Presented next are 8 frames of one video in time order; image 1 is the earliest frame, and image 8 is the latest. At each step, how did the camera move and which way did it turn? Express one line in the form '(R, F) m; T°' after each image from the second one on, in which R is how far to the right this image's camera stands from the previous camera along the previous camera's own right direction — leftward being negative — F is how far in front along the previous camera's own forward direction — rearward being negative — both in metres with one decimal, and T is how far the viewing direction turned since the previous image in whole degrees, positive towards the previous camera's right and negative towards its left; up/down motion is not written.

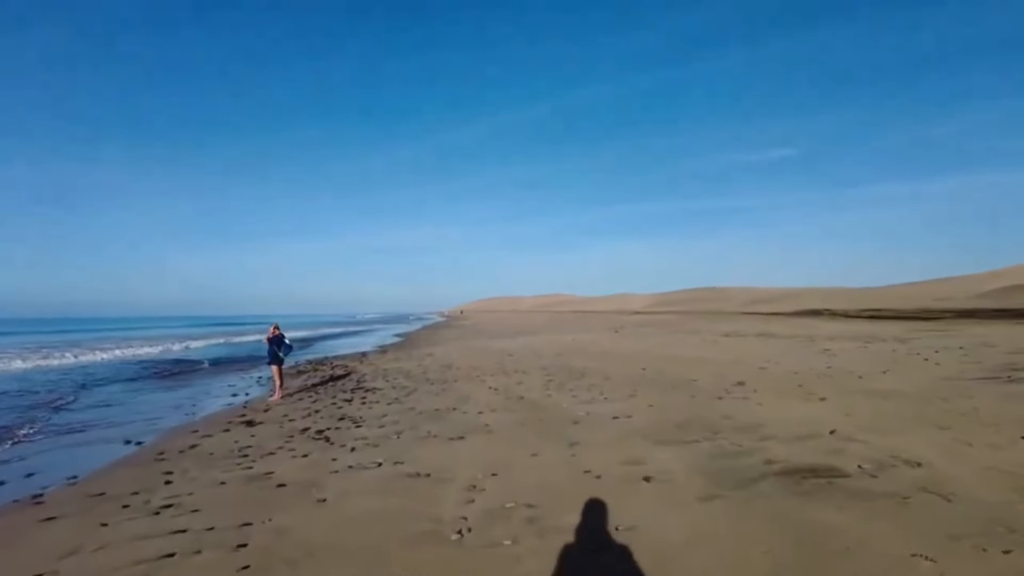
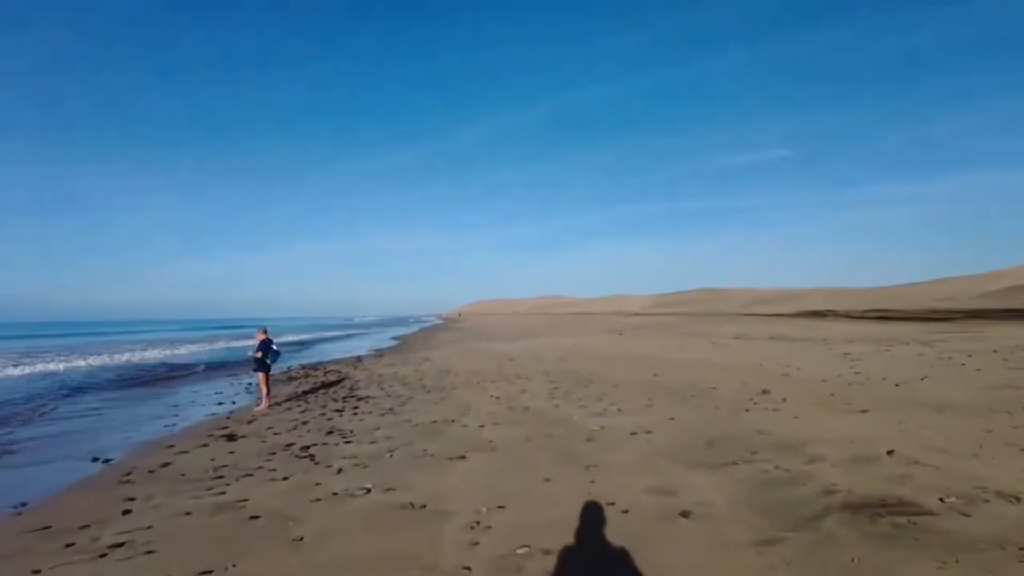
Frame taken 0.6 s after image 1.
(-0.1, +0.9) m; 0°
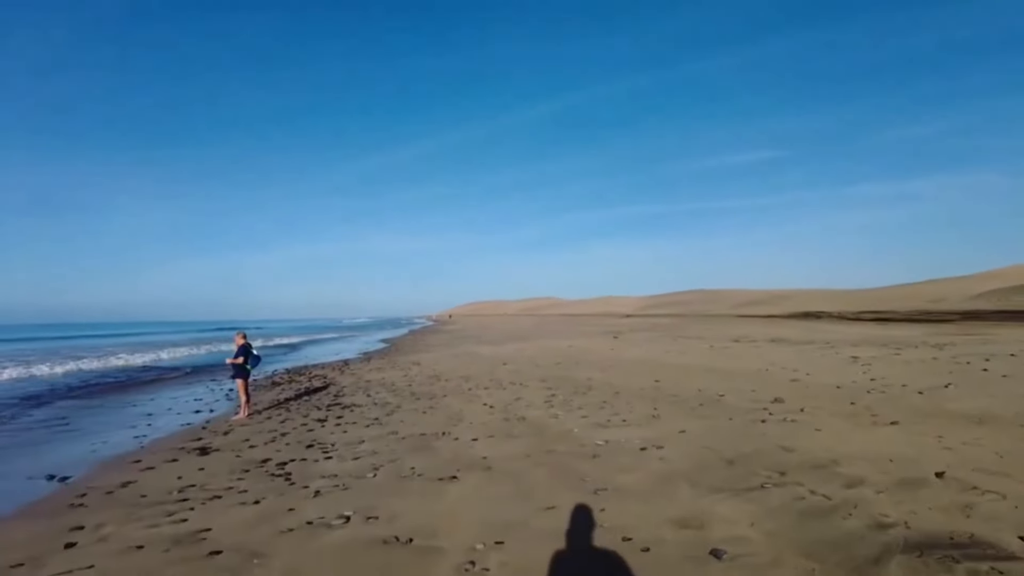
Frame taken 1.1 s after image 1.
(-0.1, +0.7) m; +1°
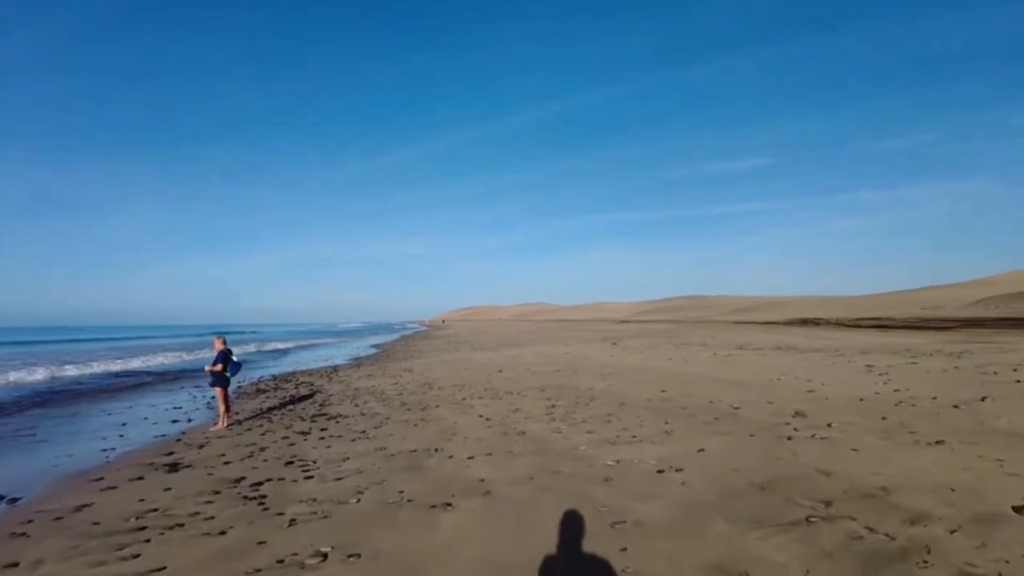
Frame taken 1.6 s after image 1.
(-0.1, +0.7) m; +1°
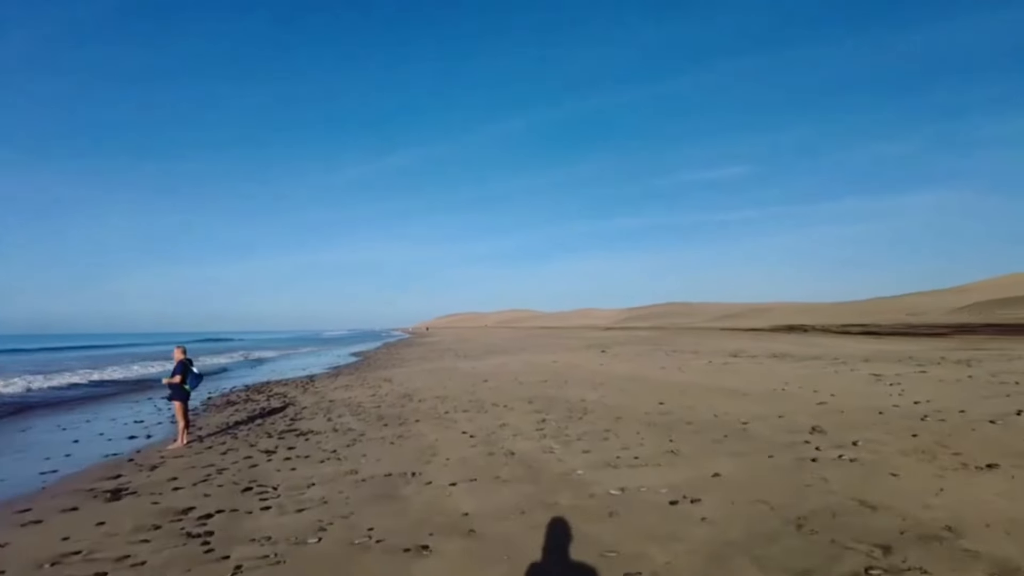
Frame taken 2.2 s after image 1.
(0.0, +0.9) m; +1°
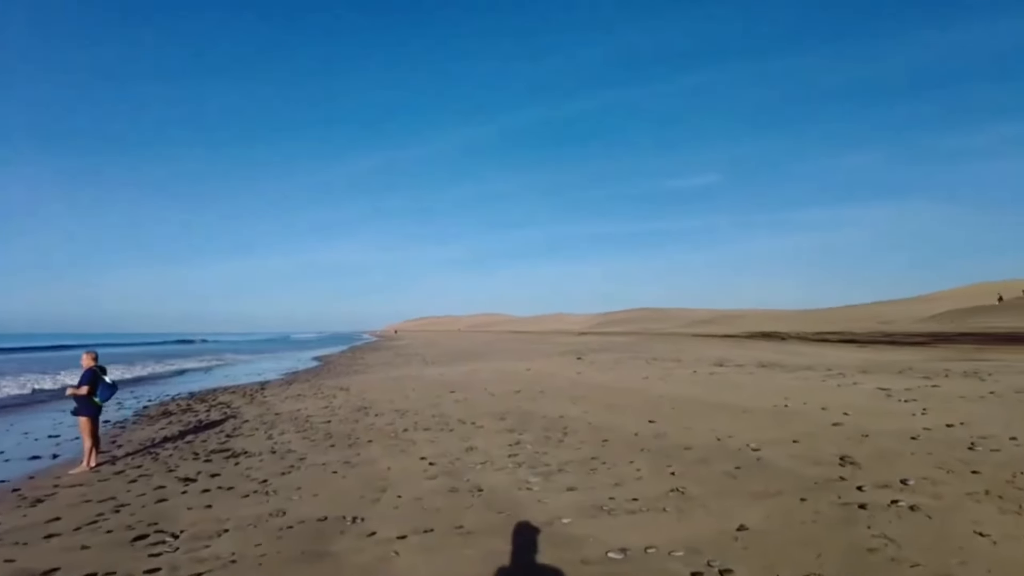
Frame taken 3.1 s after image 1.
(0.0, +1.5) m; +3°
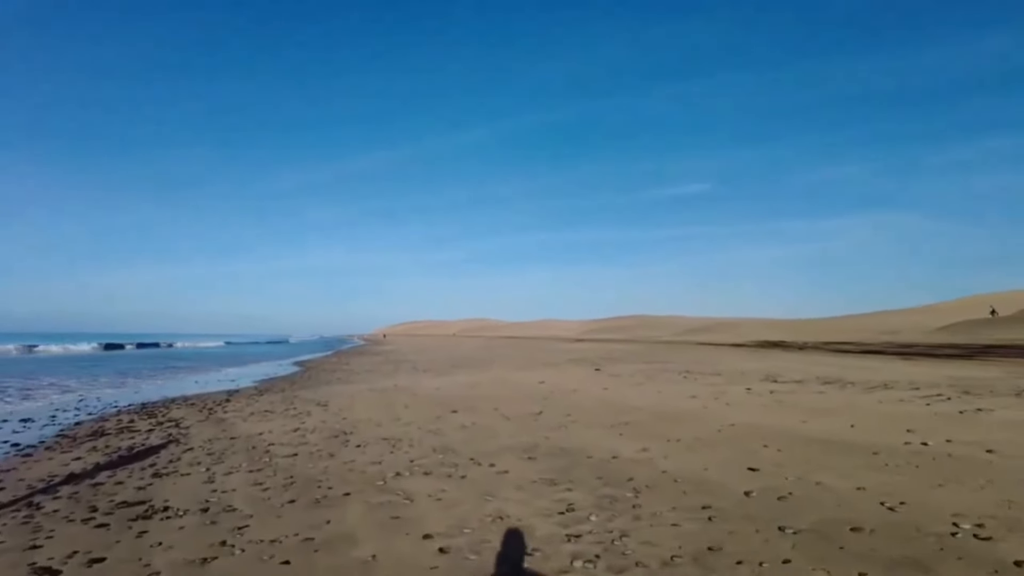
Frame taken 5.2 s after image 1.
(-0.6, +3.0) m; +1°
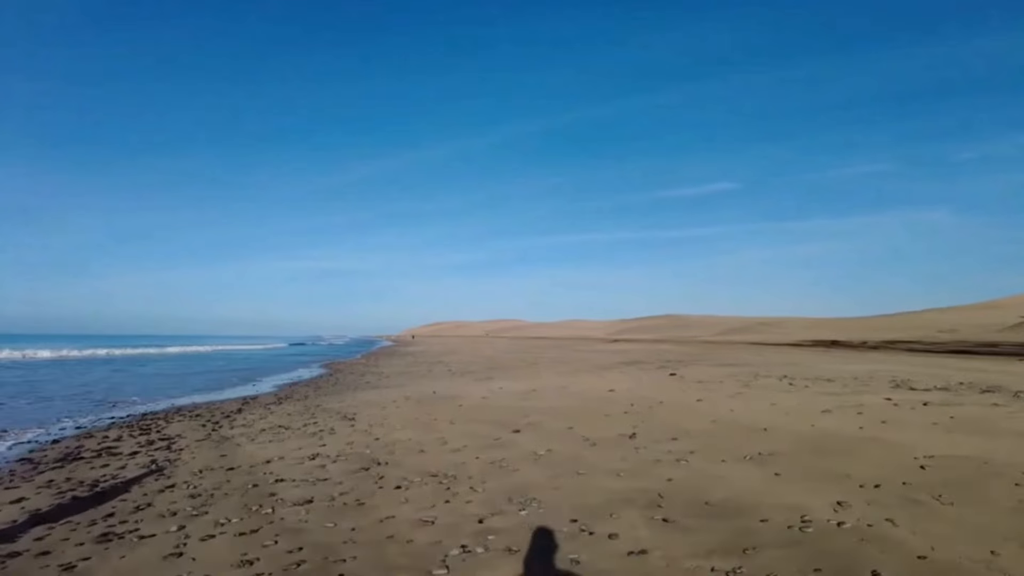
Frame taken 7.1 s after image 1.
(-0.9, +2.8) m; -2°
